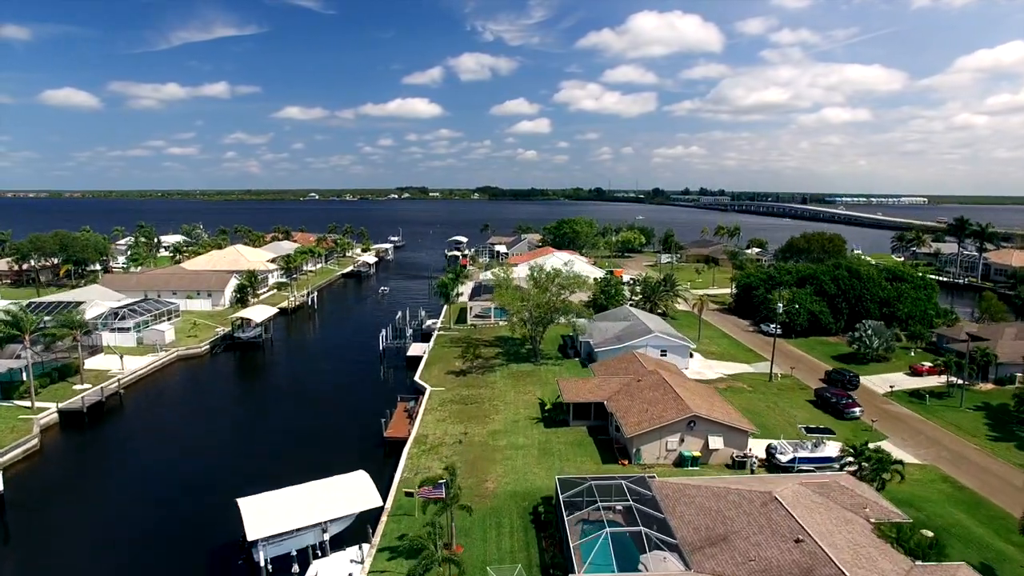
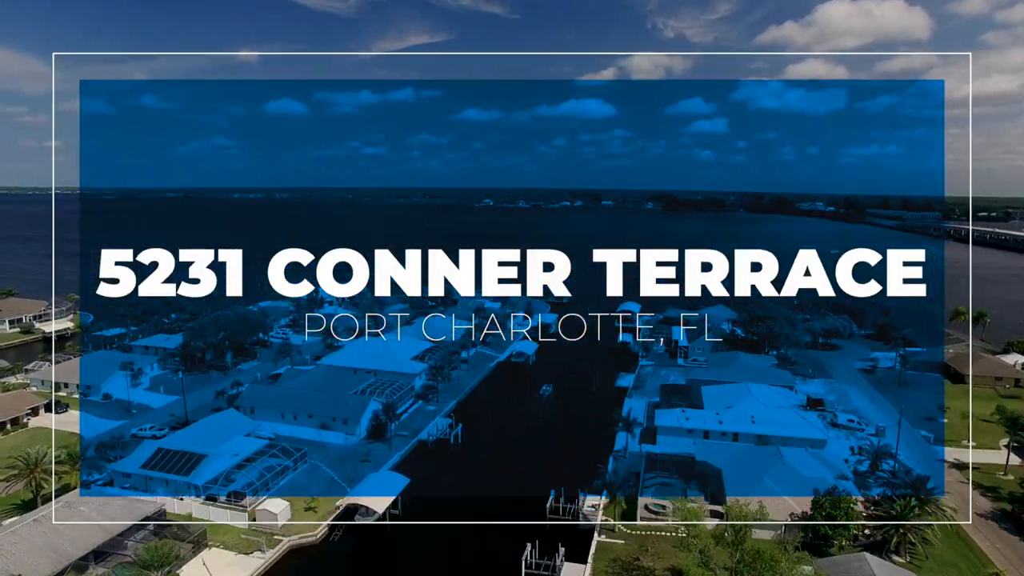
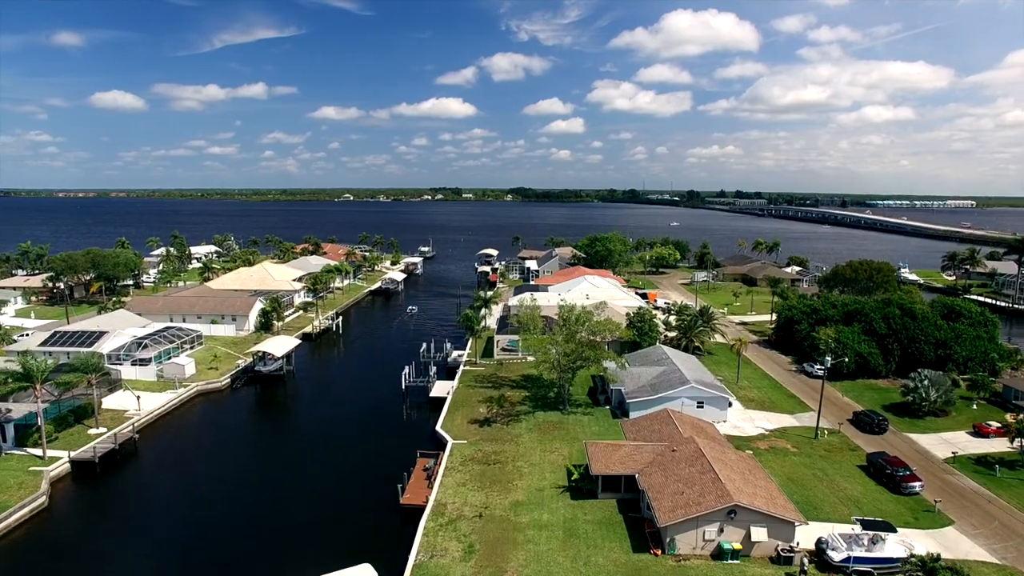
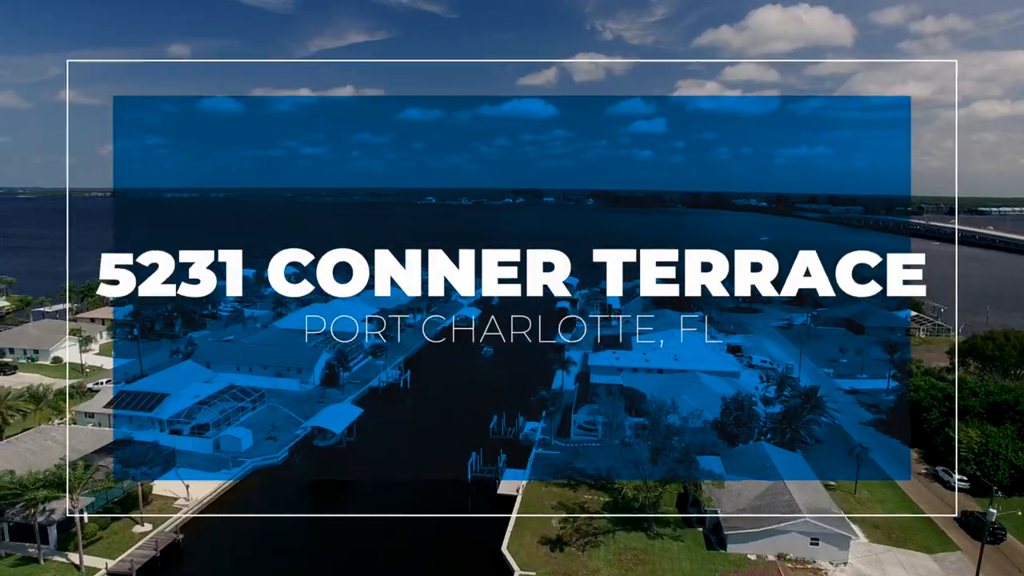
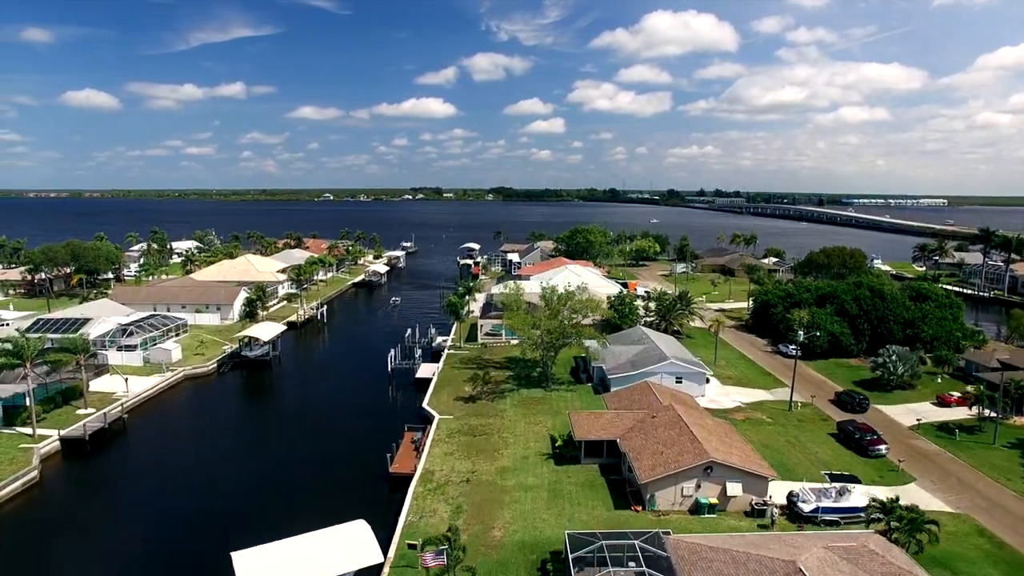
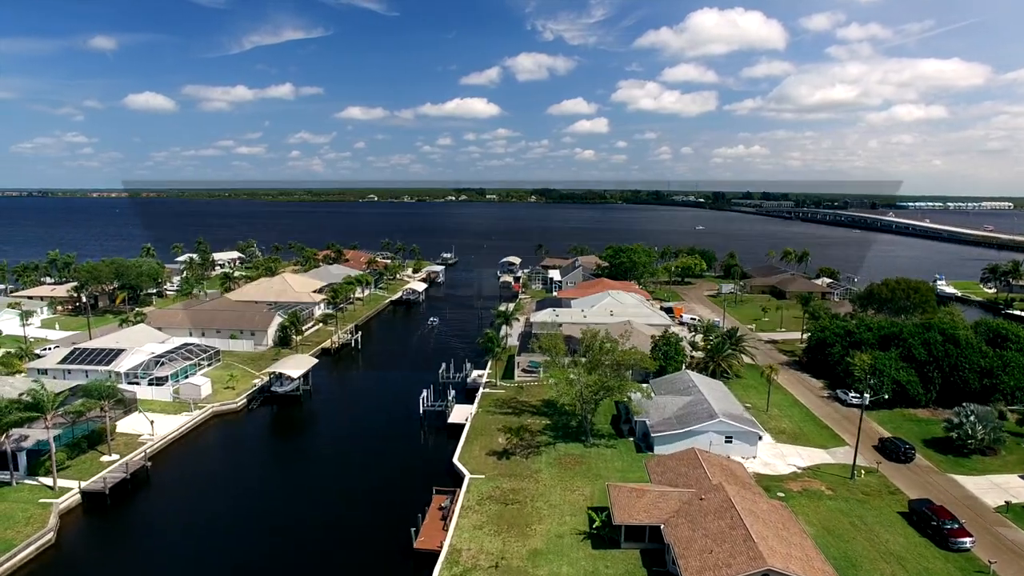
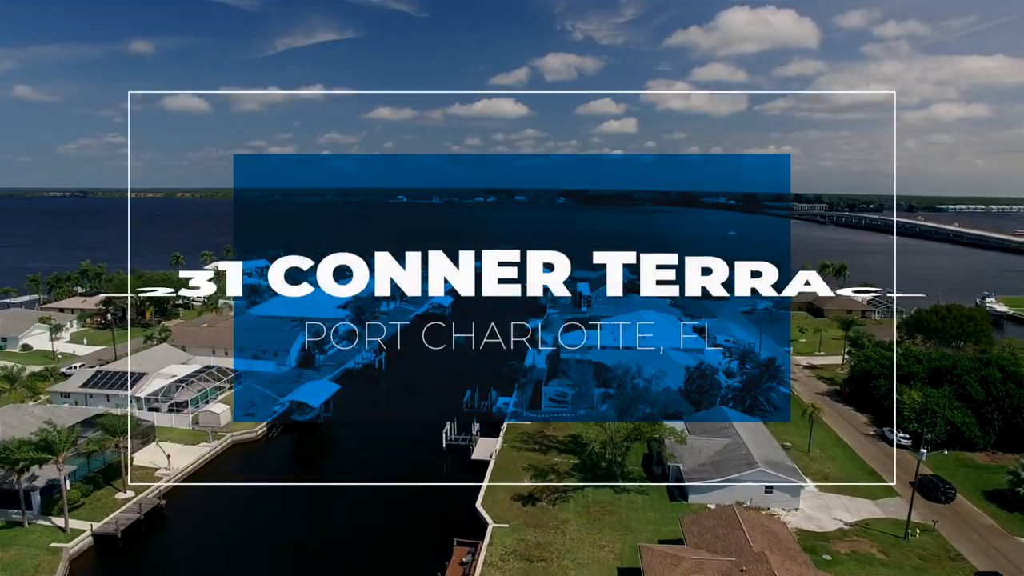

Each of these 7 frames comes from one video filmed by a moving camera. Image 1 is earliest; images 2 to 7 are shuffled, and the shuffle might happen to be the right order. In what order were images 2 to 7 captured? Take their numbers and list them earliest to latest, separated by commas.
5, 3, 6, 7, 4, 2
